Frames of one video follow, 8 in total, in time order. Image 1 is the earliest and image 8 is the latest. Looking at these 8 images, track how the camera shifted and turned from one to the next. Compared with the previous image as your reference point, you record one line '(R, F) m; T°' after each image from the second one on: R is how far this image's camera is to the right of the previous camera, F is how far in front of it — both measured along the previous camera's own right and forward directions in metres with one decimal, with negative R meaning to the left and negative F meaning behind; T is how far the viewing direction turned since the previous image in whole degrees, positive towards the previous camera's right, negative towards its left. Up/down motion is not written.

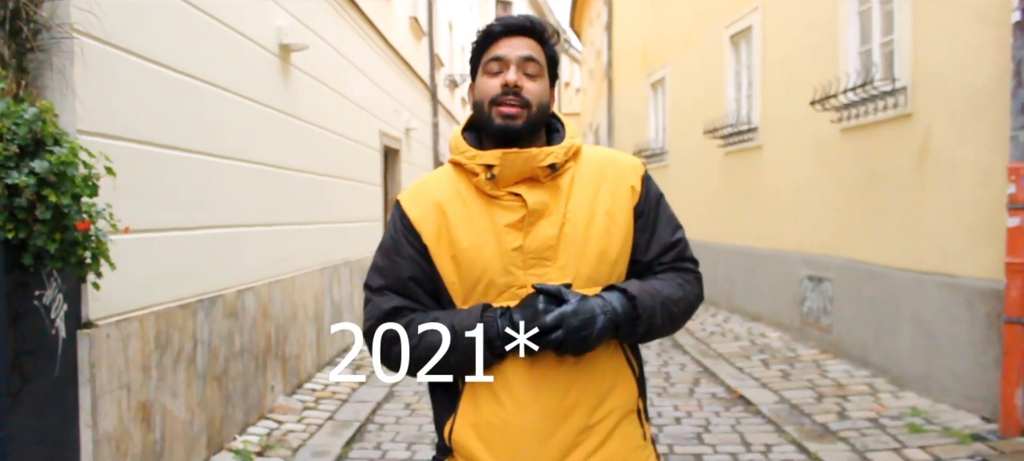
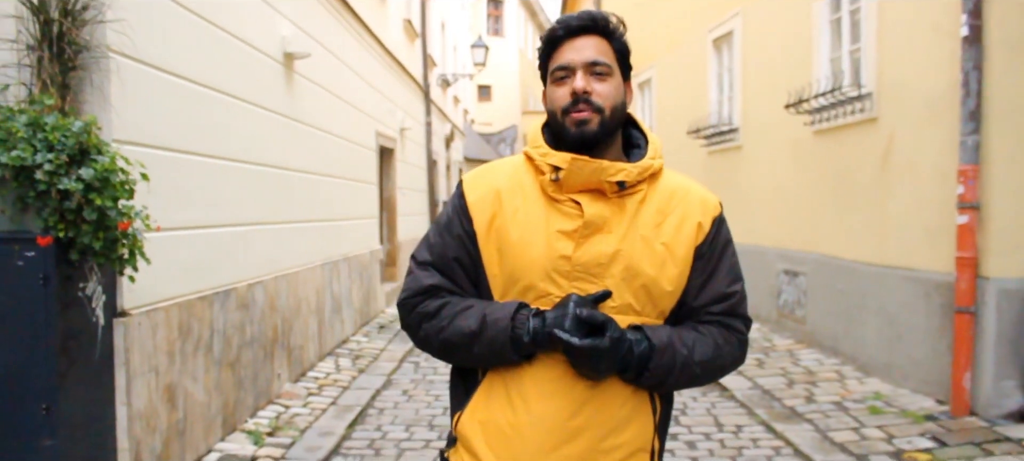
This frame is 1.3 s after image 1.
(0.0, -0.4) m; +1°
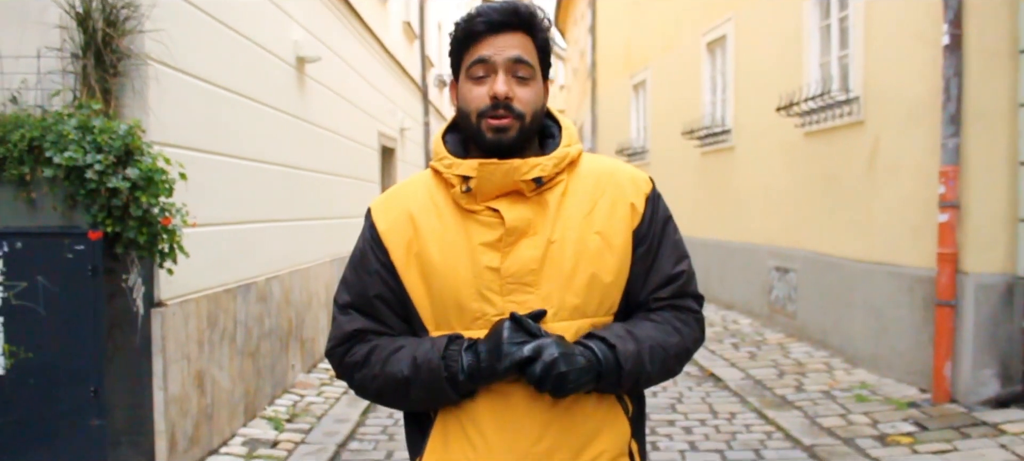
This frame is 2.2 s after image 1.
(-0.1, -0.3) m; +1°
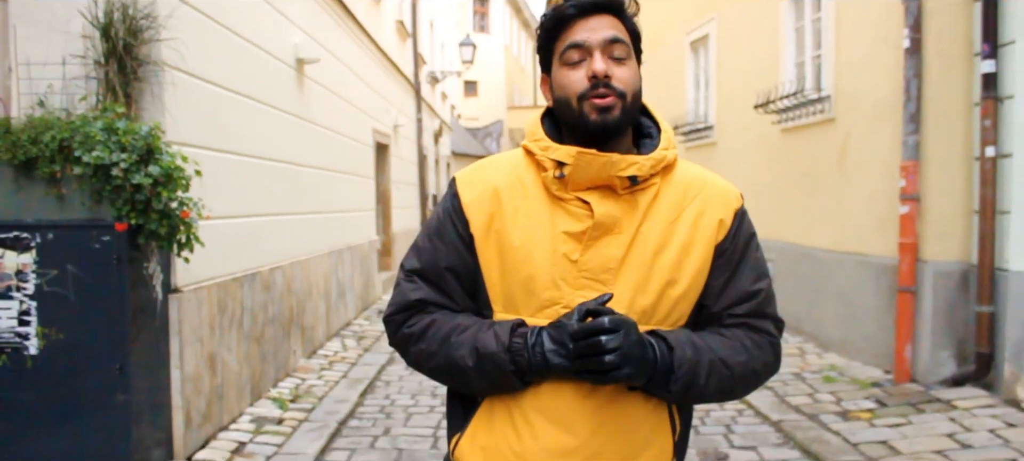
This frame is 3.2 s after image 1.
(0.0, -0.4) m; 0°
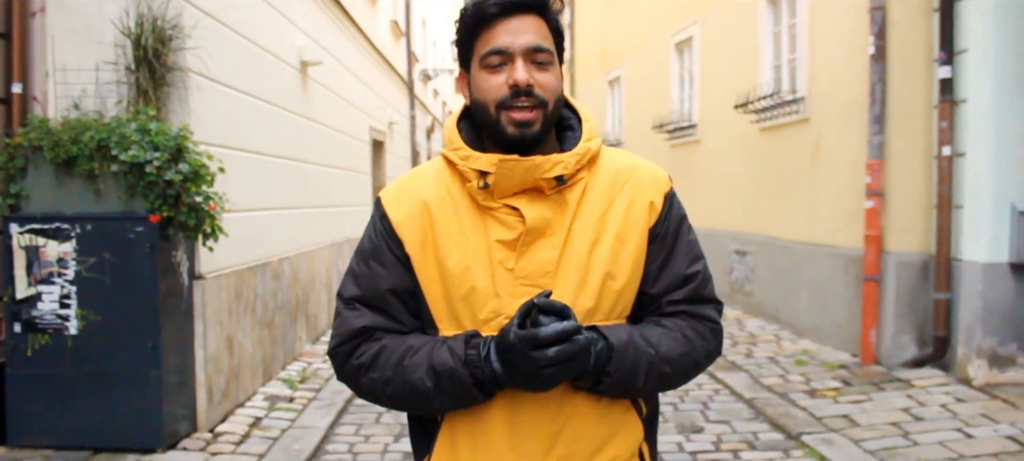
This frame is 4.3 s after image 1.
(0.0, -0.4) m; +1°
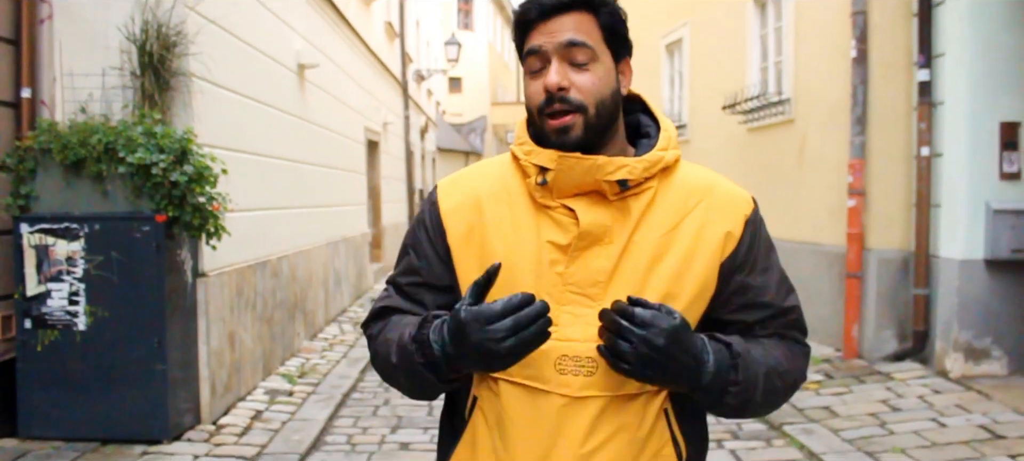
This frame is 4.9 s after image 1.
(0.0, -0.2) m; 0°
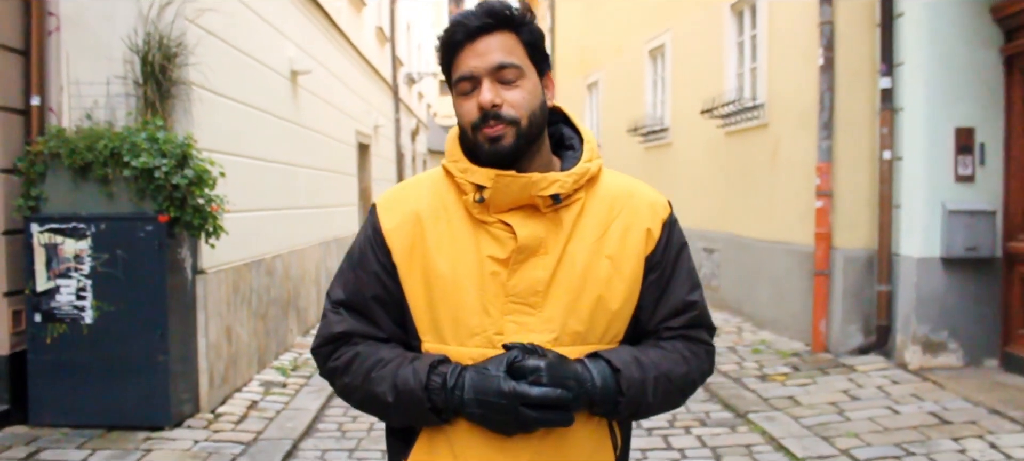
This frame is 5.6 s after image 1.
(+0.1, -0.3) m; +1°
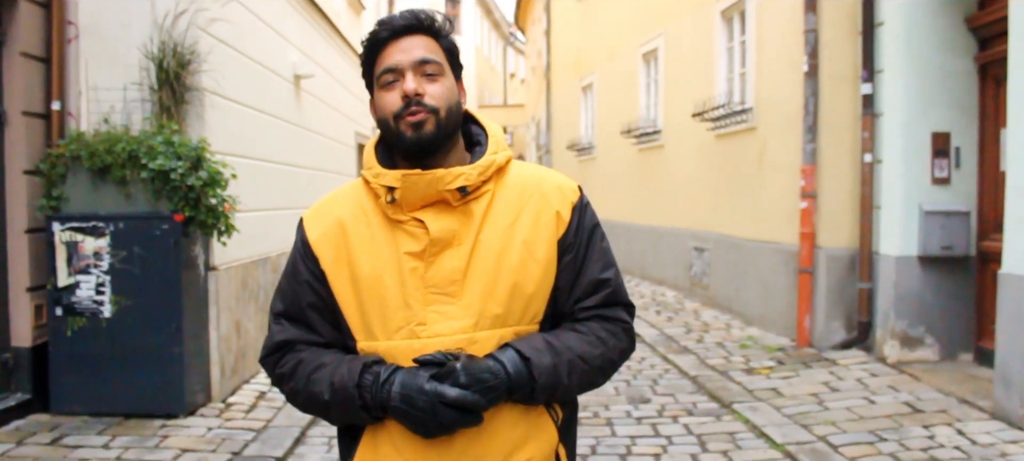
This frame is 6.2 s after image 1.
(0.0, -0.3) m; 0°
